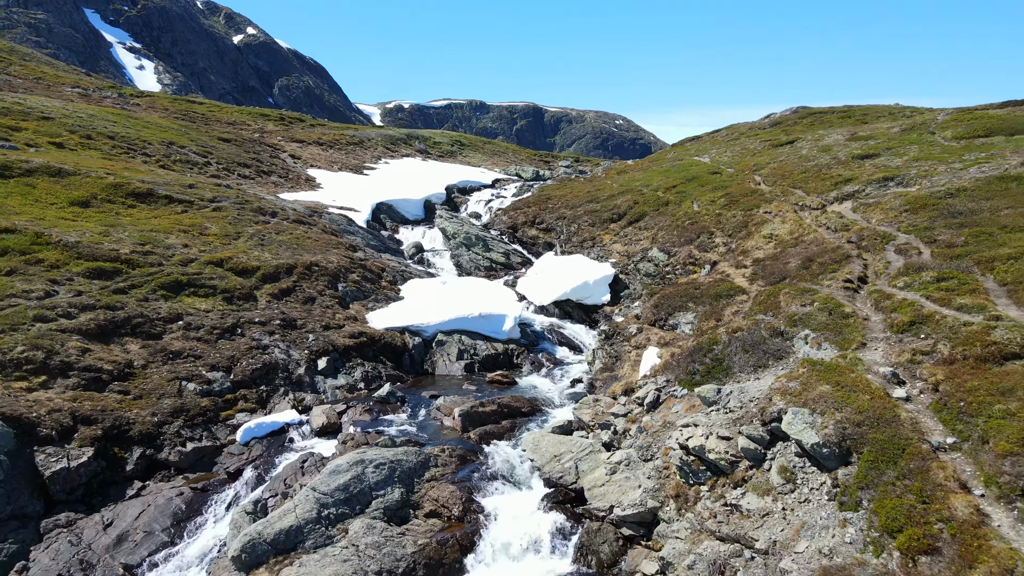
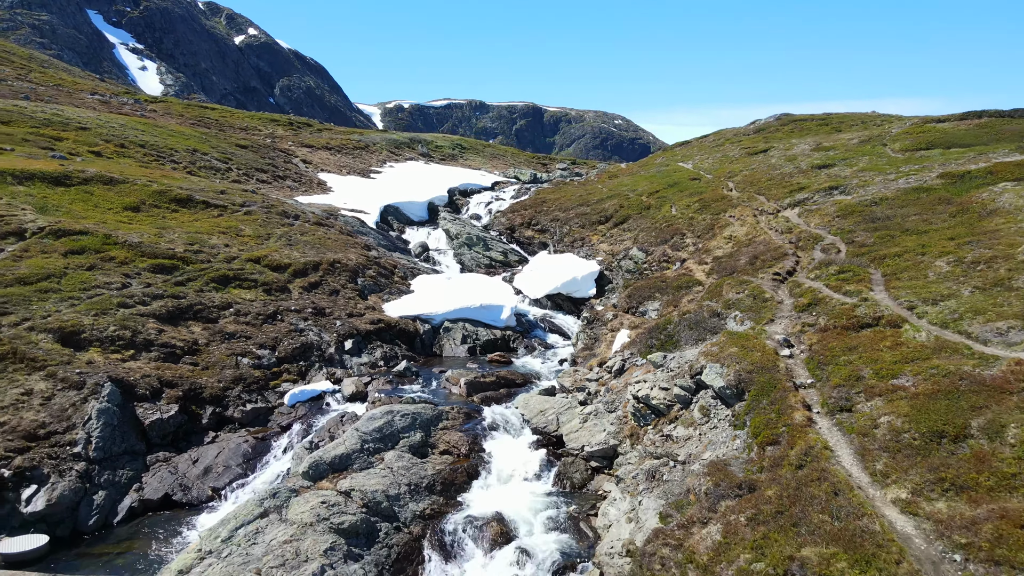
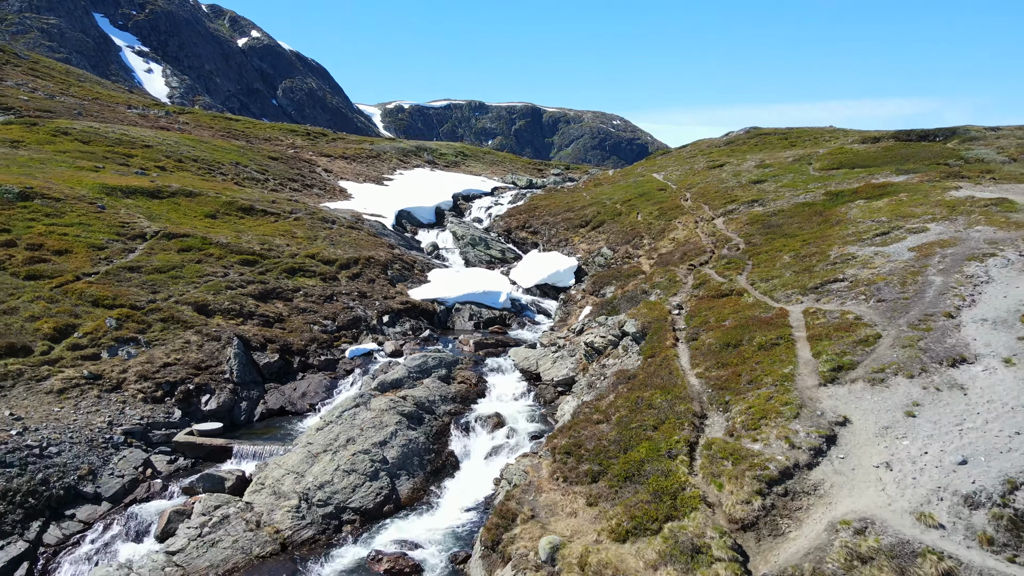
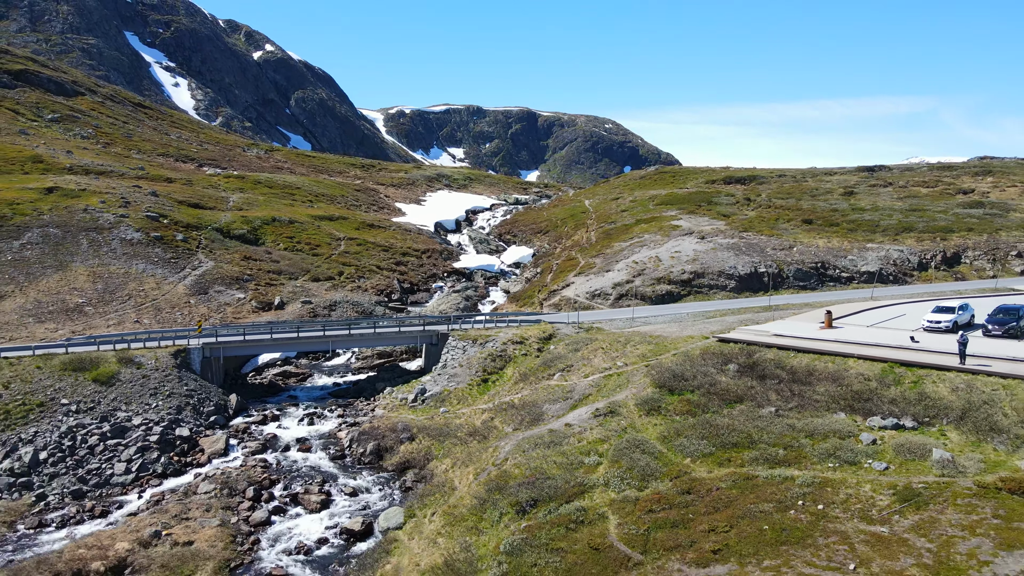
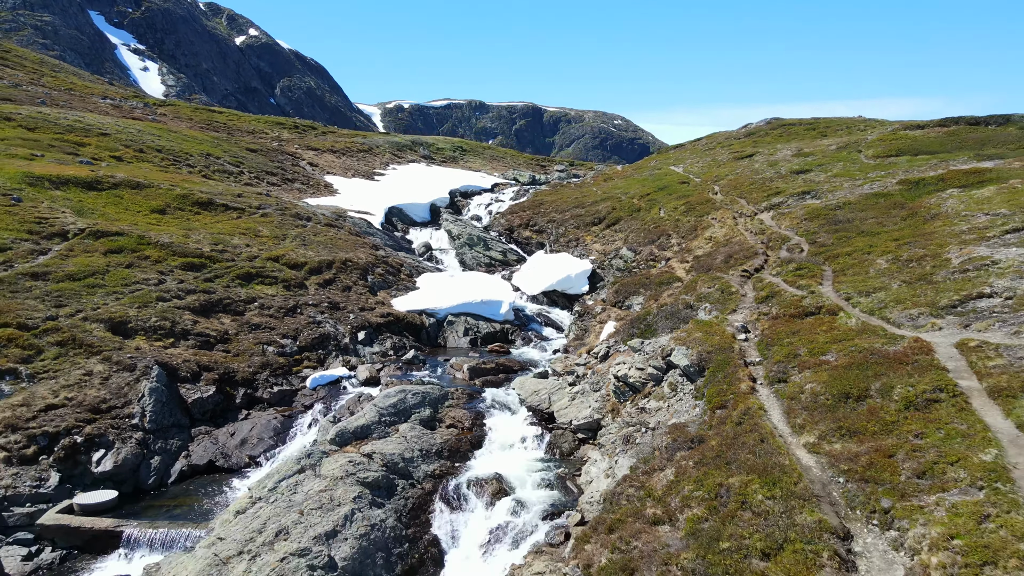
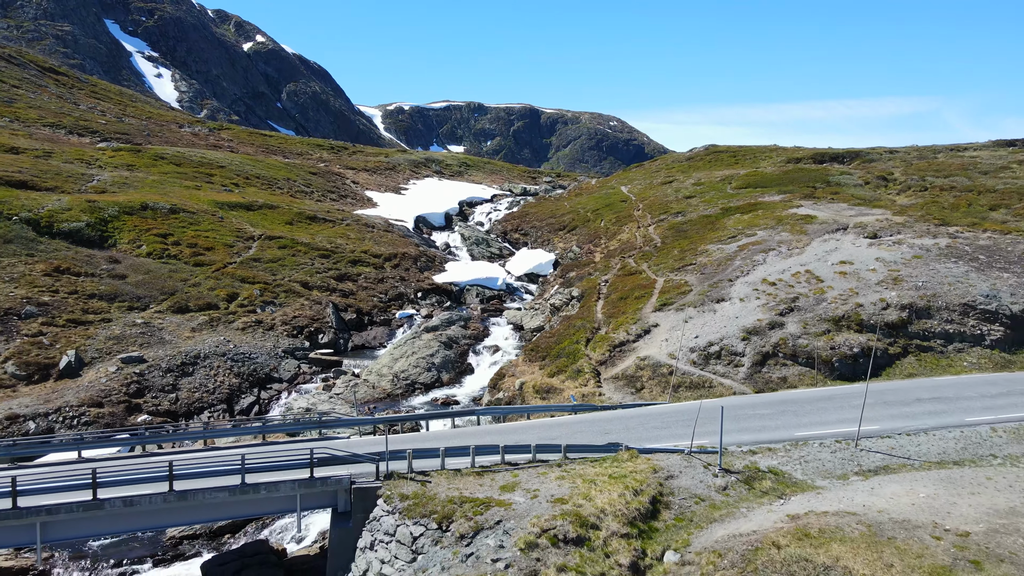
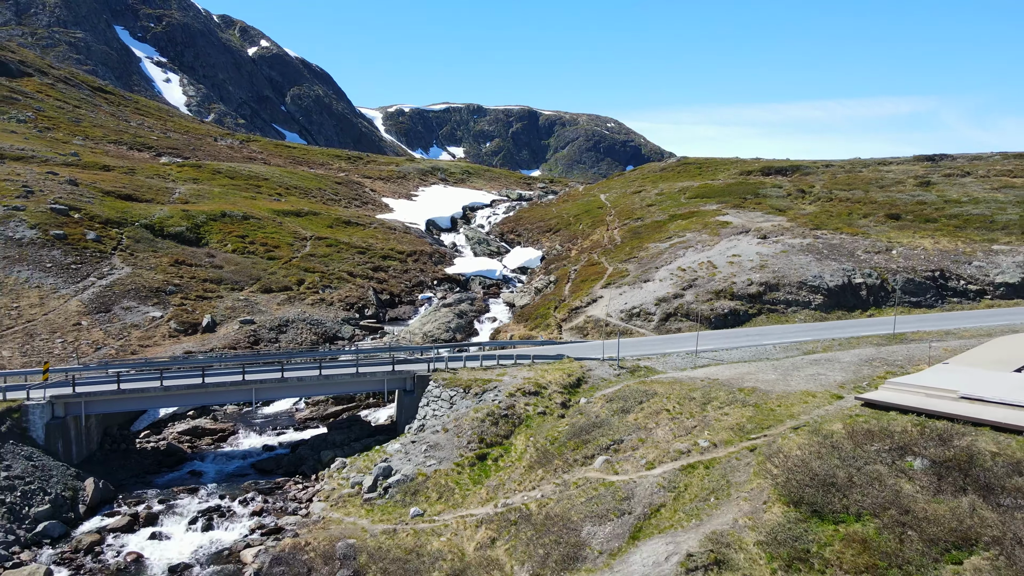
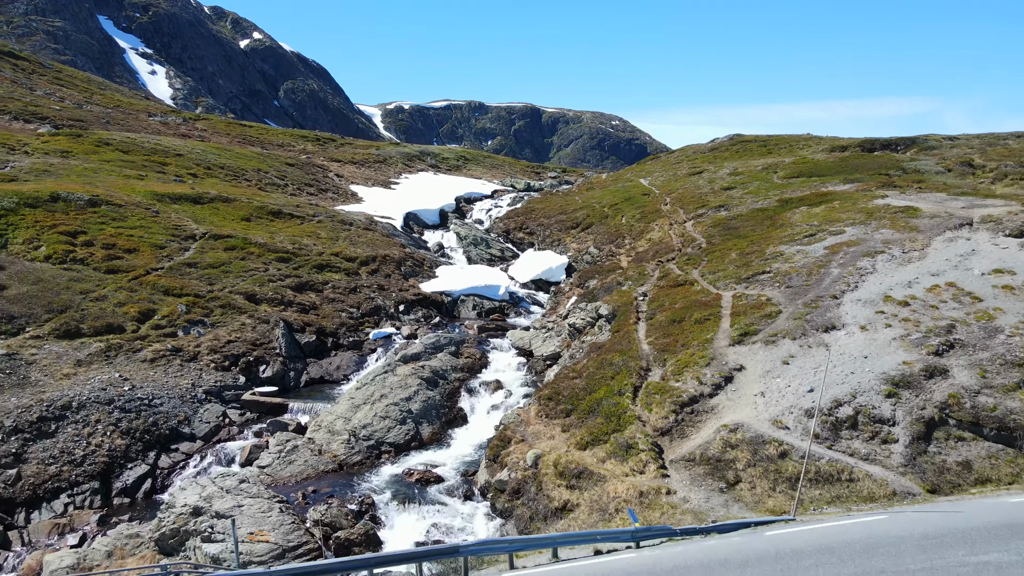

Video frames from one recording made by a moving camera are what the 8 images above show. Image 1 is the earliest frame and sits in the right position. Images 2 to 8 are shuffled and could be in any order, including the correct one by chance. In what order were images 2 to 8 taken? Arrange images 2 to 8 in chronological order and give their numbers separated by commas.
2, 5, 3, 8, 6, 7, 4
